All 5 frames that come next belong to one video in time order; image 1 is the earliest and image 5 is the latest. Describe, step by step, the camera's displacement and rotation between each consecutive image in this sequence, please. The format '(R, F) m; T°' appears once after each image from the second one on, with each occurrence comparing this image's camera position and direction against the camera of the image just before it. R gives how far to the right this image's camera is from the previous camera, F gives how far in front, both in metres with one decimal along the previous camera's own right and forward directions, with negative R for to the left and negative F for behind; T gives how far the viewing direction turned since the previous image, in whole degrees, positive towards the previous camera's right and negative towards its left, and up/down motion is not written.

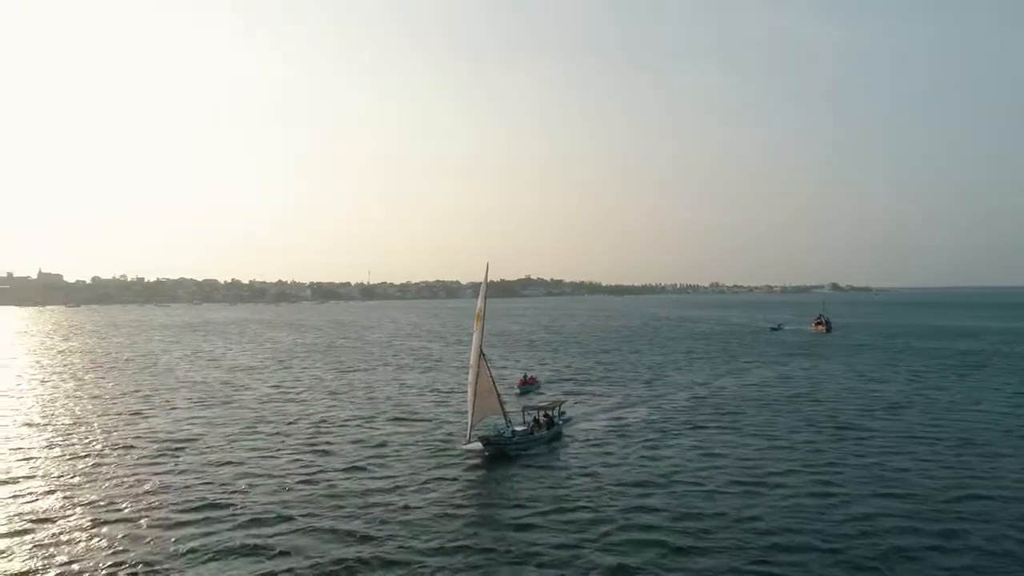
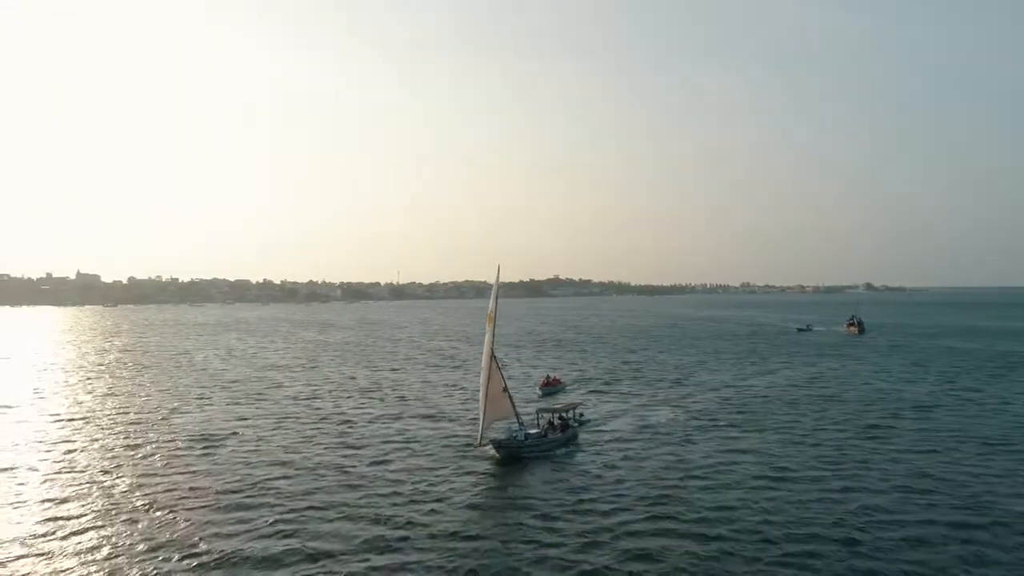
(+0.3, -0.8) m; -2°
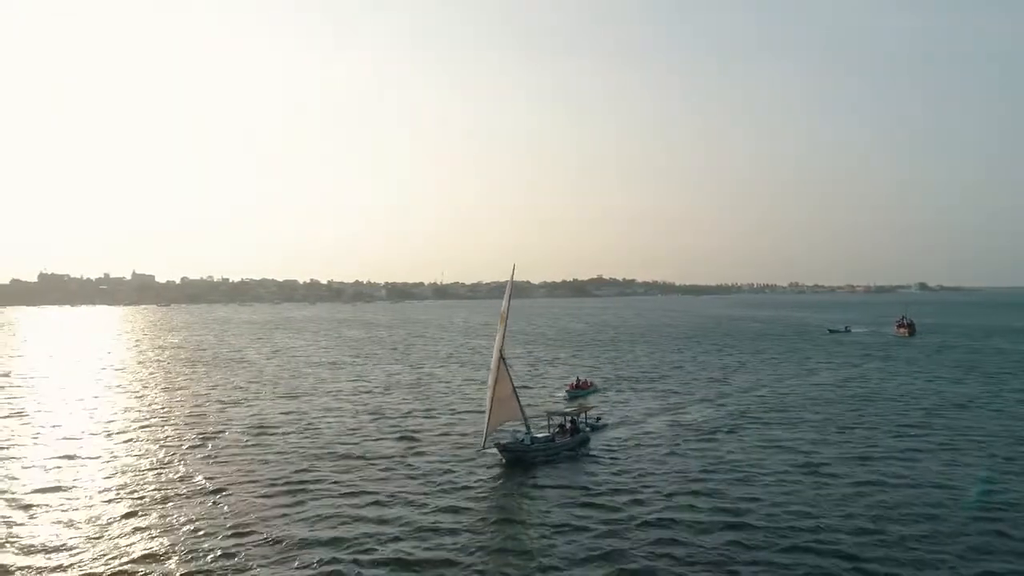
(+0.6, -1.7) m; -3°
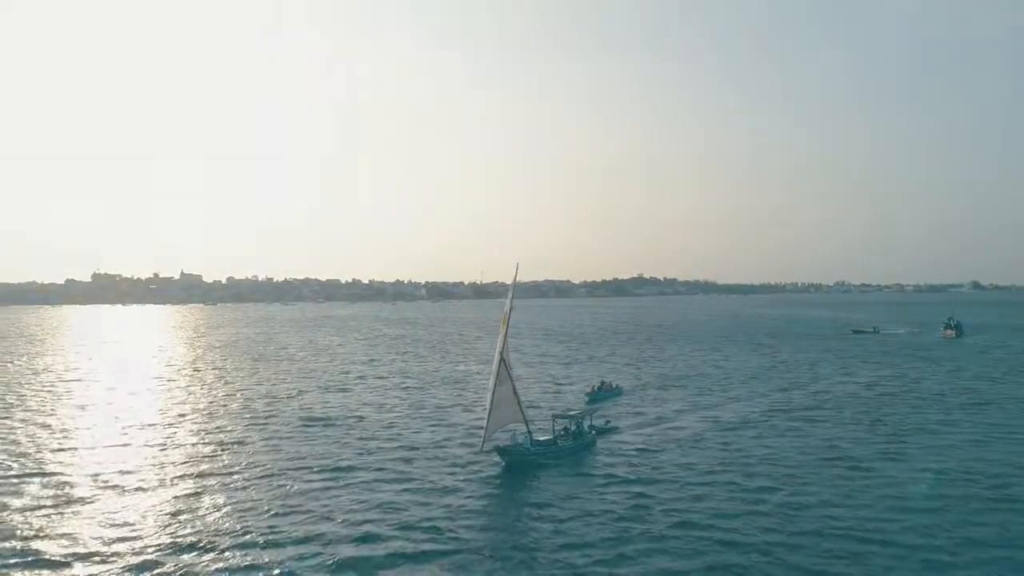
(+0.6, -1.7) m; -3°
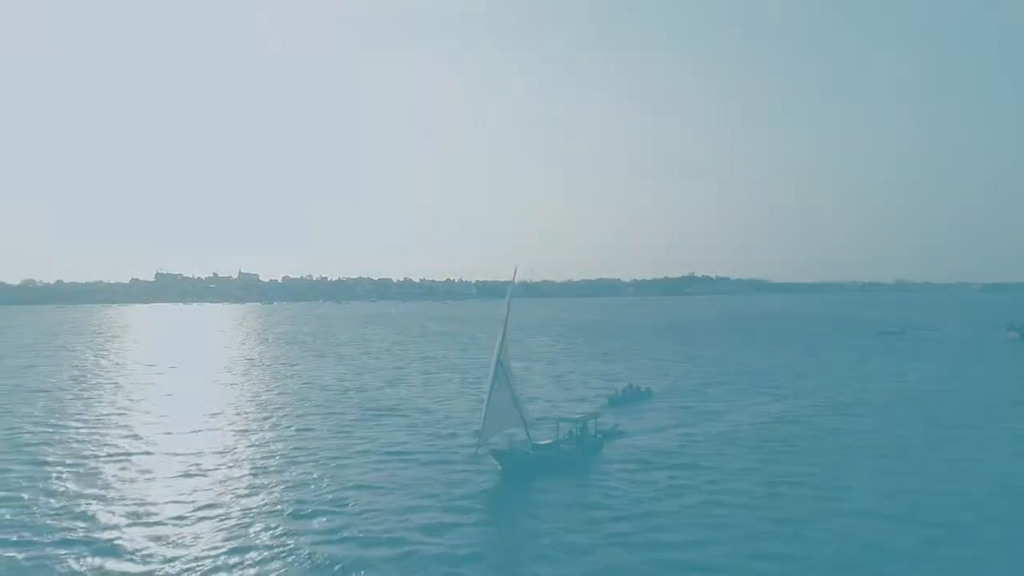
(+1.3, -0.9) m; -4°
